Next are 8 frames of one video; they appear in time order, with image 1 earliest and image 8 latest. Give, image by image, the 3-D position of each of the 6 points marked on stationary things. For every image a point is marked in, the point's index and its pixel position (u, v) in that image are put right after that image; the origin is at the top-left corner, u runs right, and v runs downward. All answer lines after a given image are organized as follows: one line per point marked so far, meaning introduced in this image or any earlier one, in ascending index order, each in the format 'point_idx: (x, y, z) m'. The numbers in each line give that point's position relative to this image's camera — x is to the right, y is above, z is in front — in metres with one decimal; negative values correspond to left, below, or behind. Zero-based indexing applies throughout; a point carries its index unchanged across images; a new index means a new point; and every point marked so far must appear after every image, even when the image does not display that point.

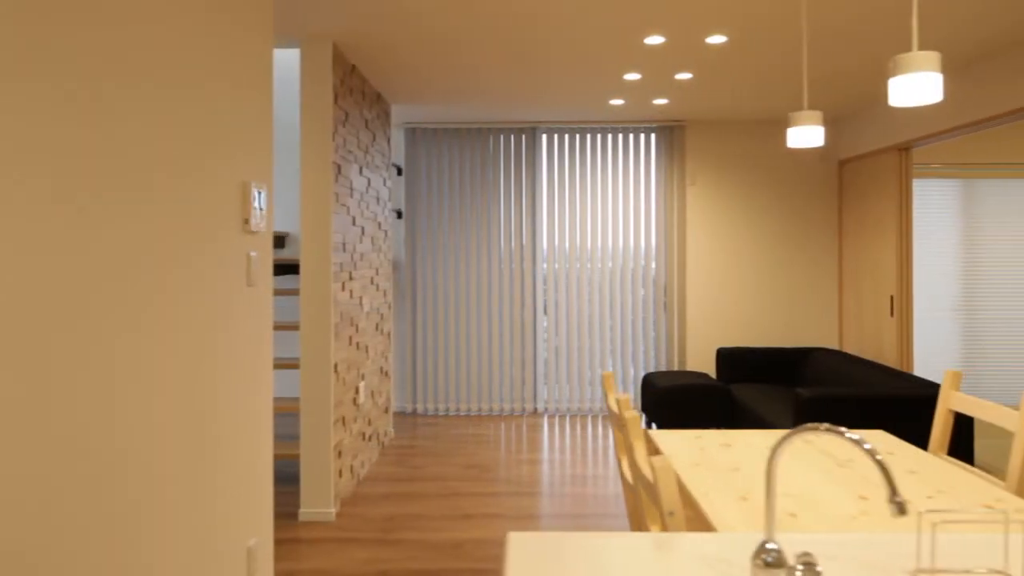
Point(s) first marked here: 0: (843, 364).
0: (+3.1, -0.7, +5.5) m
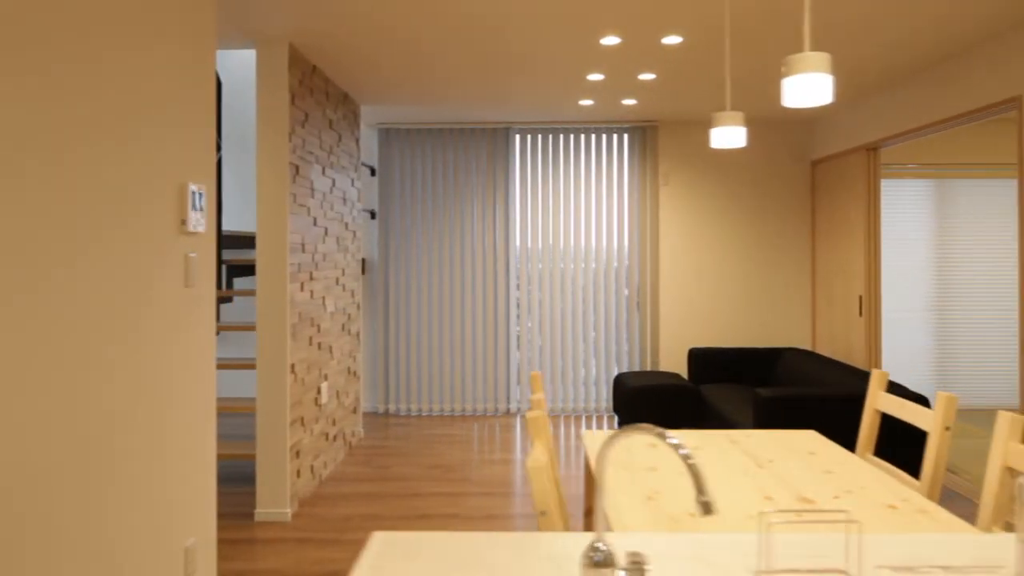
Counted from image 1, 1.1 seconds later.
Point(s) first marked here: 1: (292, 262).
0: (+2.8, -0.7, +5.5) m
1: (-1.5, +0.2, +4.1) m
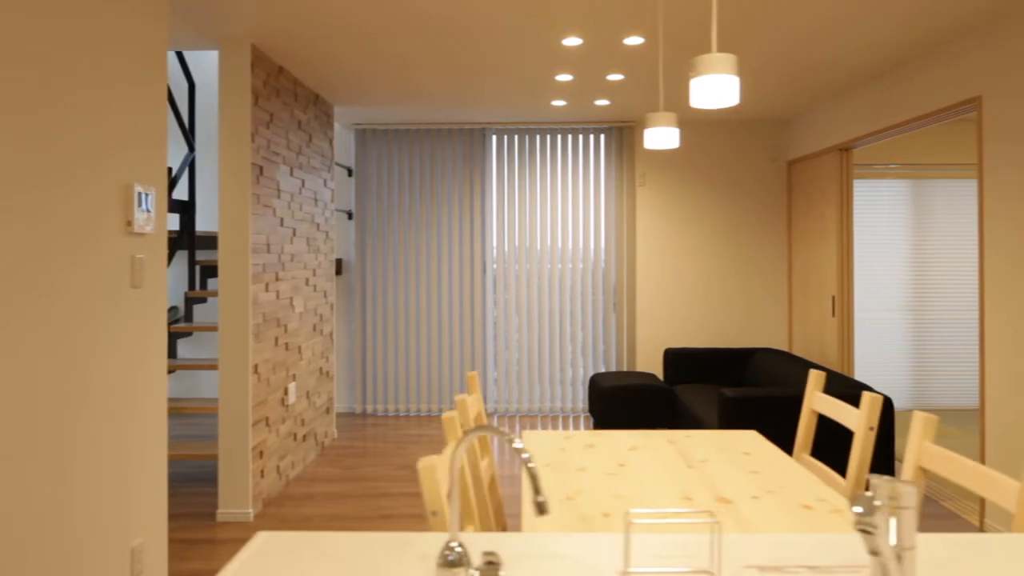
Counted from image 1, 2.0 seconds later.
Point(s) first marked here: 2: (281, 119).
0: (+2.5, -0.7, +5.5) m
1: (-1.8, +0.2, +4.1) m
2: (-1.8, +1.3, +4.6) m
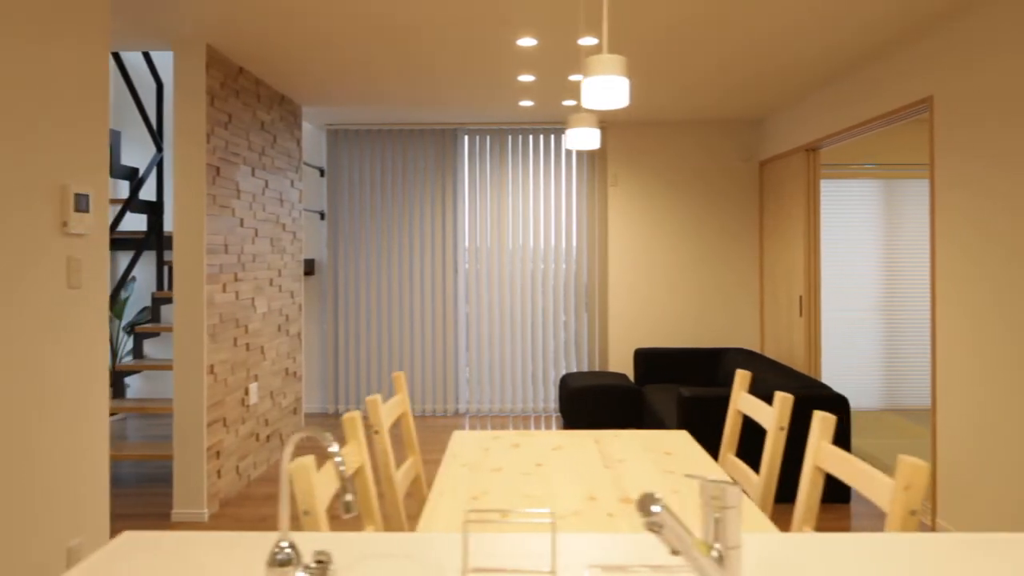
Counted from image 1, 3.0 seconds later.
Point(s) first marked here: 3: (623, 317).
0: (+2.2, -0.7, +5.6) m
1: (-2.1, +0.2, +4.1) m
2: (-2.1, +1.3, +4.6) m
3: (+1.2, -0.3, +6.5) m
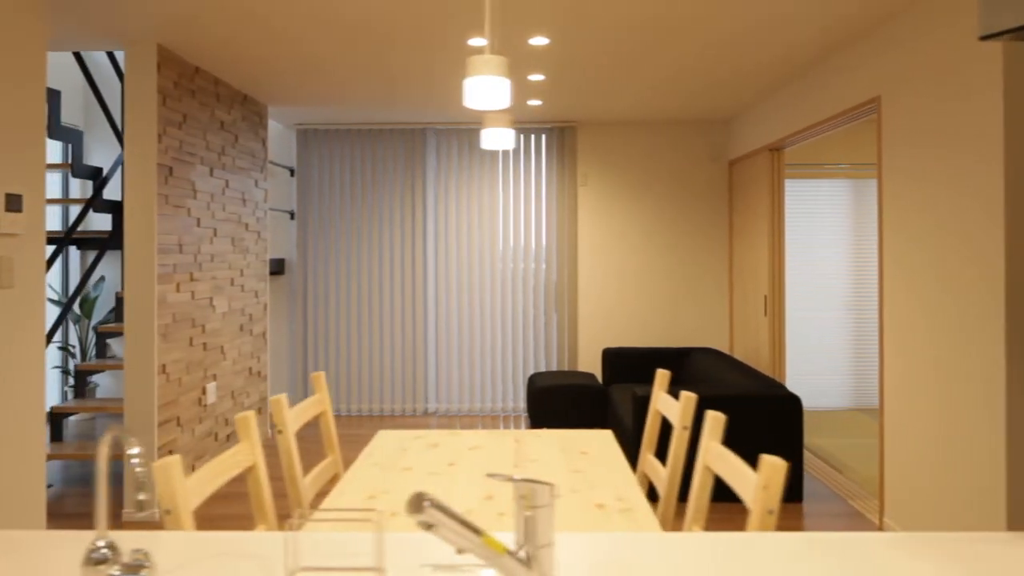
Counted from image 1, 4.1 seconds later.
0: (+1.9, -0.7, +5.6) m
1: (-2.4, +0.2, +4.1) m
2: (-2.4, +1.3, +4.6) m
3: (+0.9, -0.3, +6.5) m
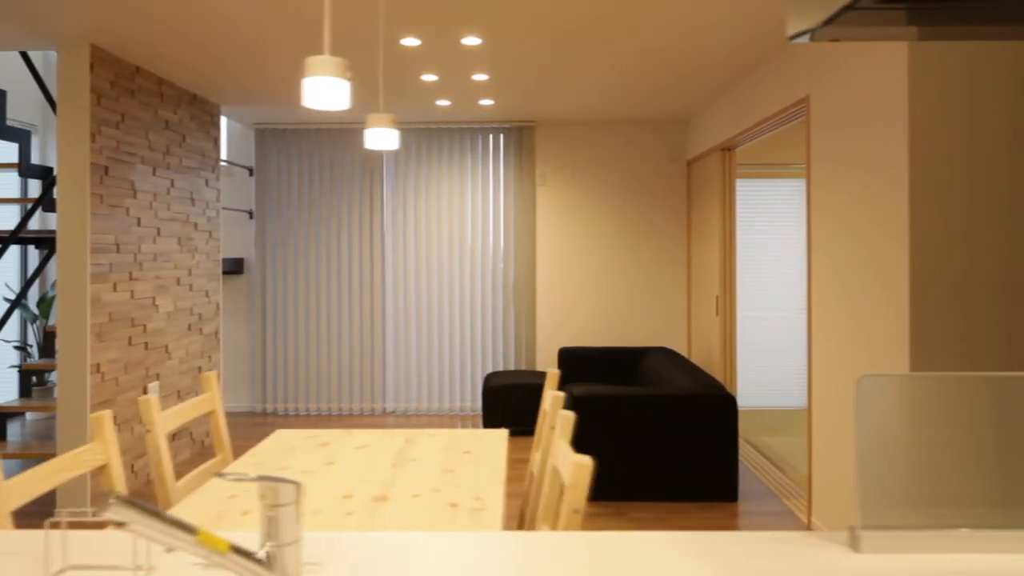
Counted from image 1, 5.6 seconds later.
0: (+1.4, -0.7, +5.6) m
1: (-2.9, +0.2, +4.1) m
2: (-2.9, +1.3, +4.6) m
3: (+0.4, -0.3, +6.6) m
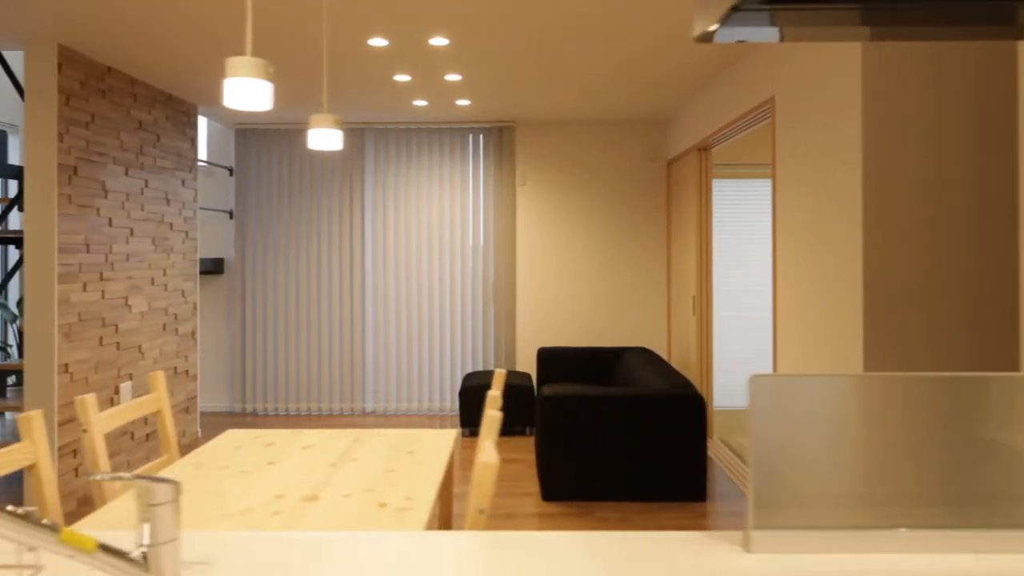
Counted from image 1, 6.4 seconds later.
0: (+1.2, -0.7, +5.6) m
1: (-3.1, +0.2, +4.2) m
2: (-3.1, +1.3, +4.6) m
3: (+0.2, -0.3, +6.6) m
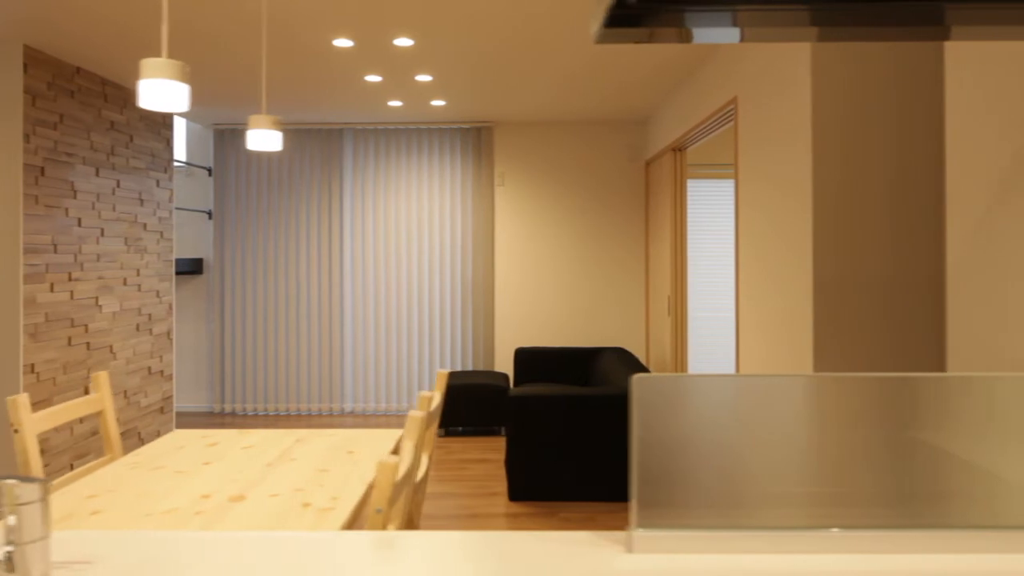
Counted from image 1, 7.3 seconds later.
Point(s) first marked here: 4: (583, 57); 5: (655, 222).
0: (+1.0, -0.7, +5.6) m
1: (-3.4, +0.2, +4.2) m
2: (-3.4, +1.3, +4.6) m
3: (0.0, -0.3, +6.6) m
4: (+0.6, +1.8, +4.7) m
5: (+1.5, +0.7, +6.1) m
